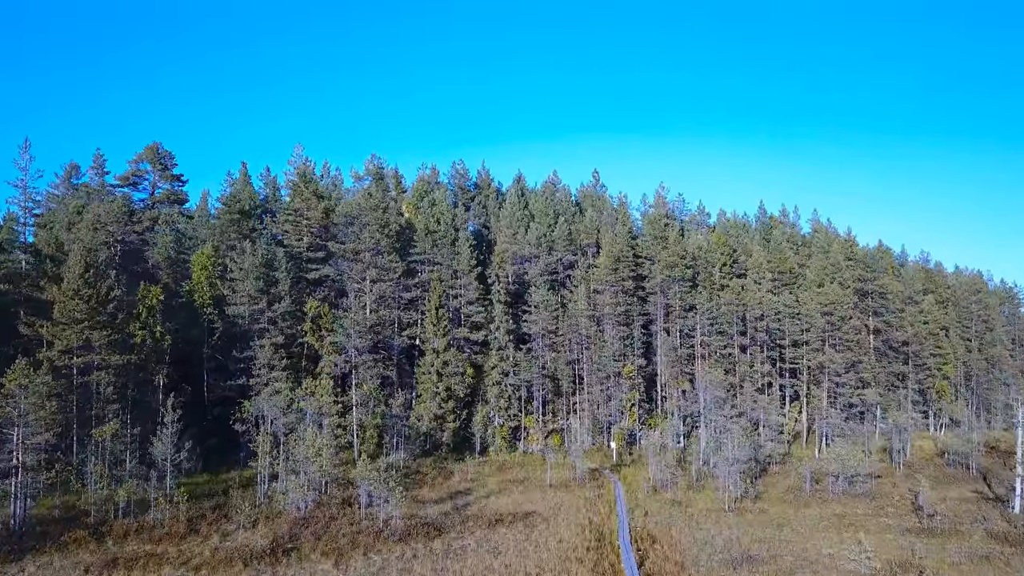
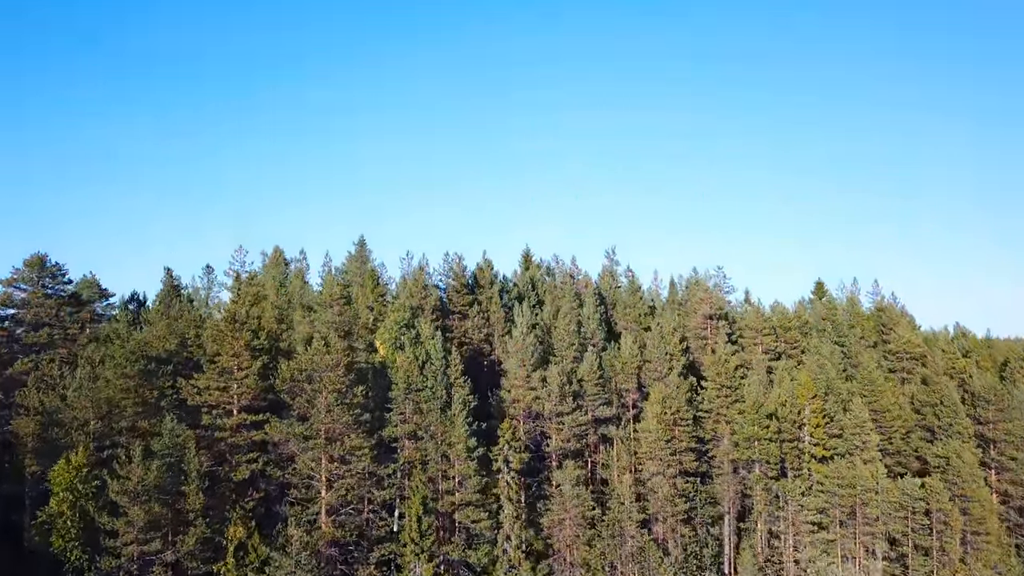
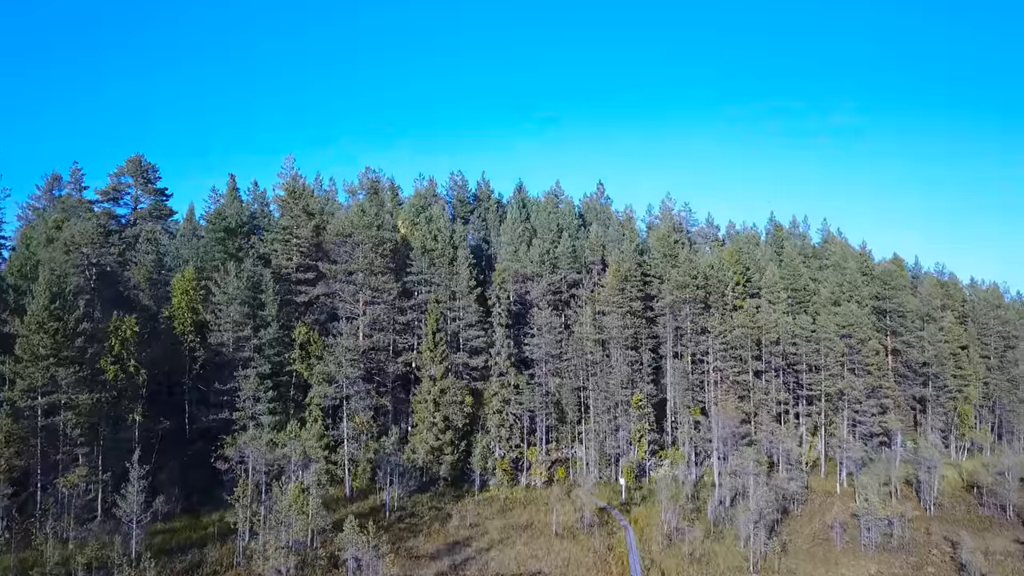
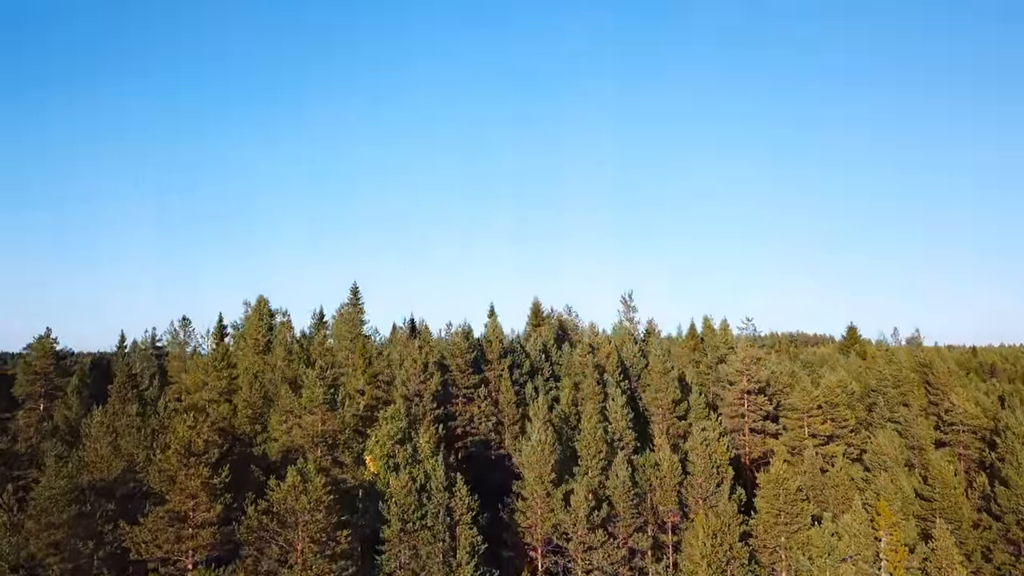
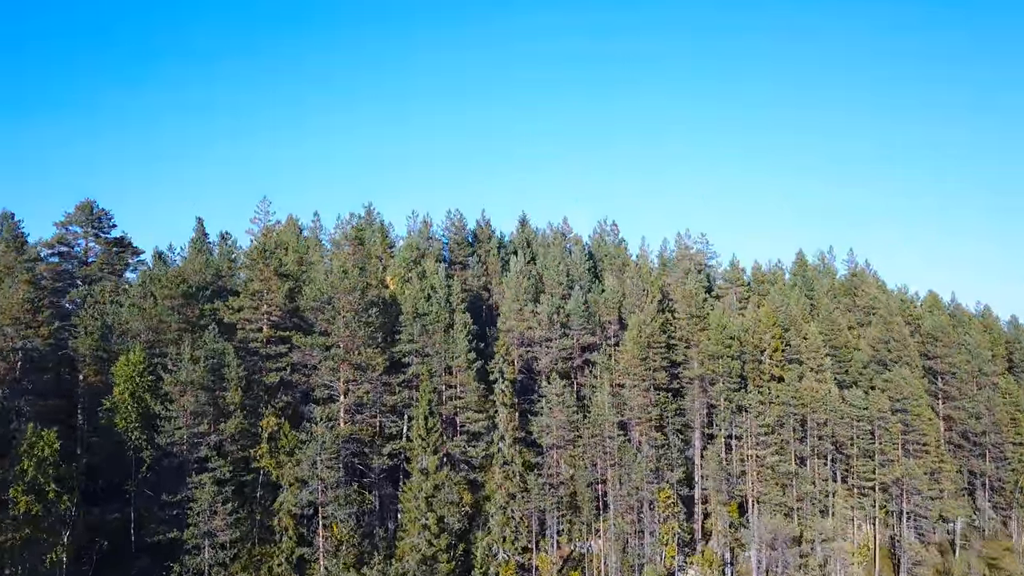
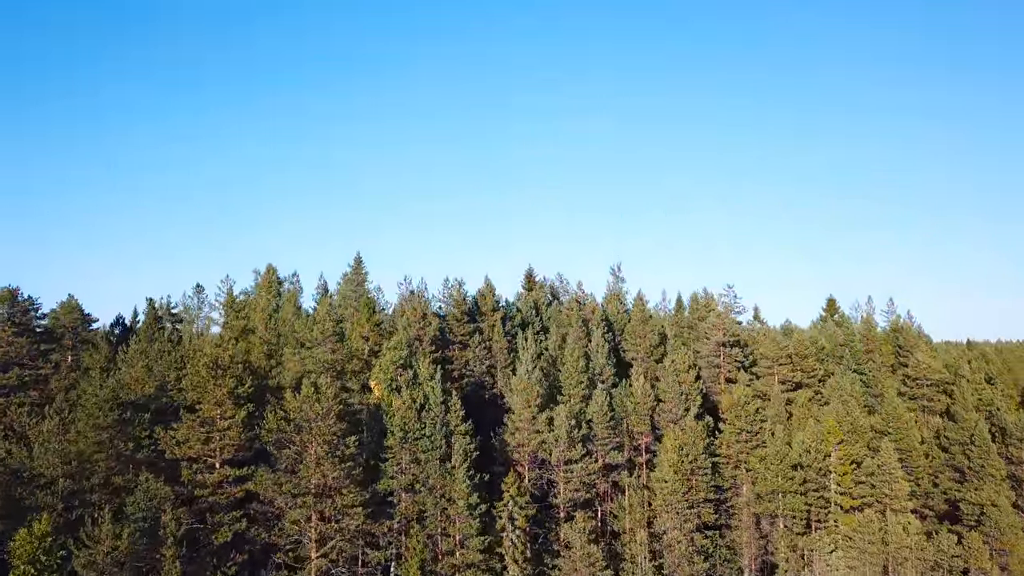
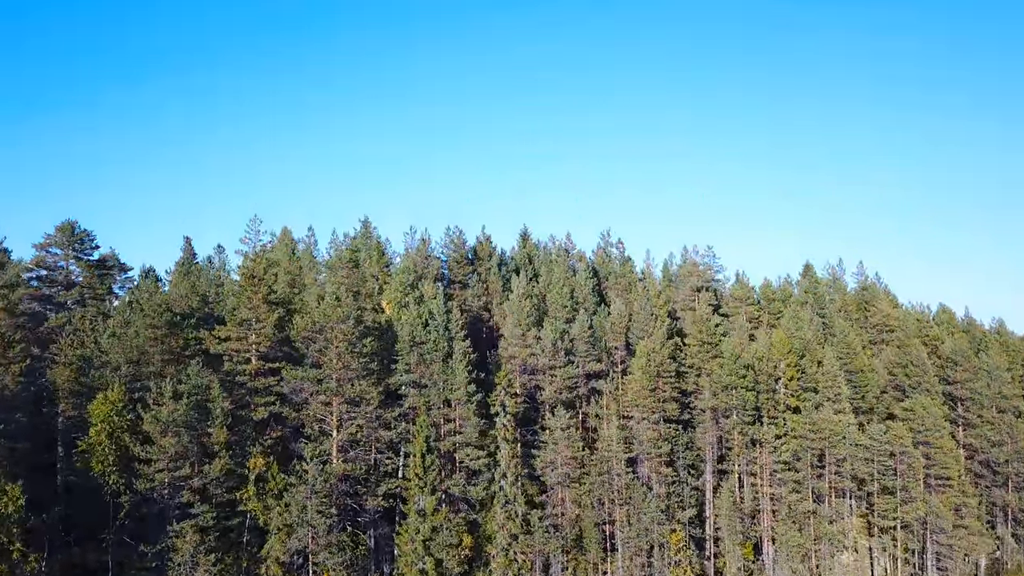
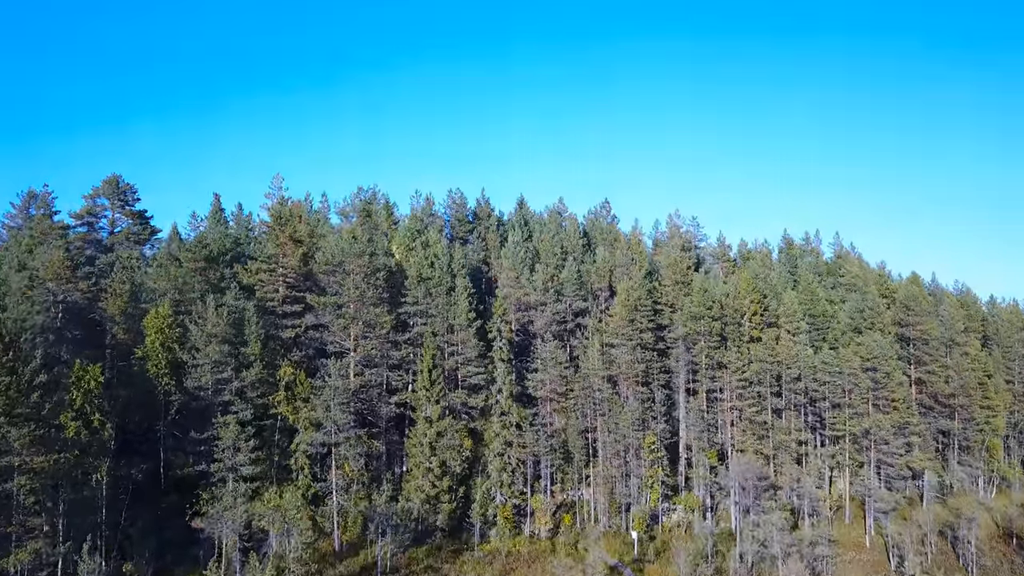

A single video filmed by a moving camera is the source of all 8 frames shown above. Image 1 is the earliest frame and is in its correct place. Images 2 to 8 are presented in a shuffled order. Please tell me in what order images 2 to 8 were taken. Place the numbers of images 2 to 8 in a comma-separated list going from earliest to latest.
3, 8, 5, 7, 2, 6, 4
